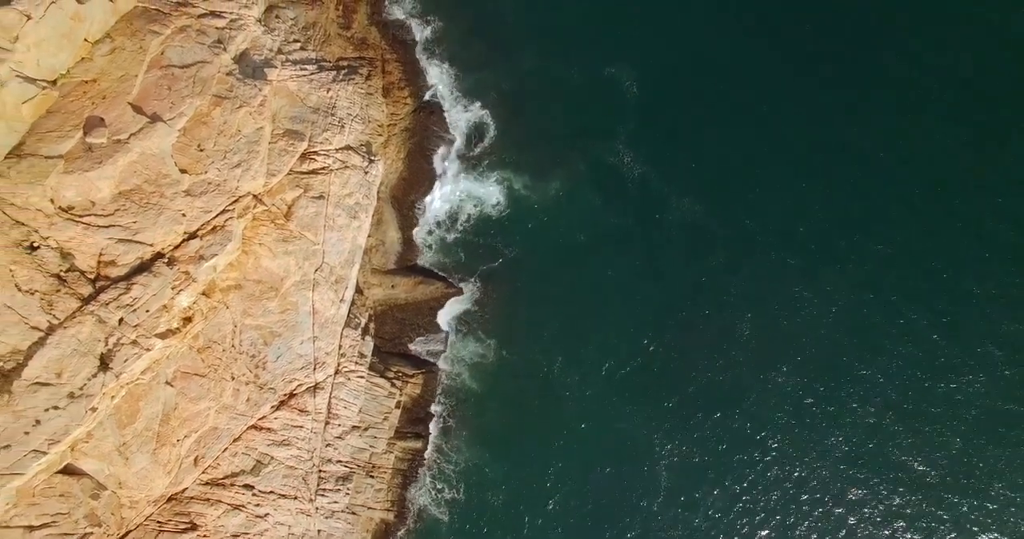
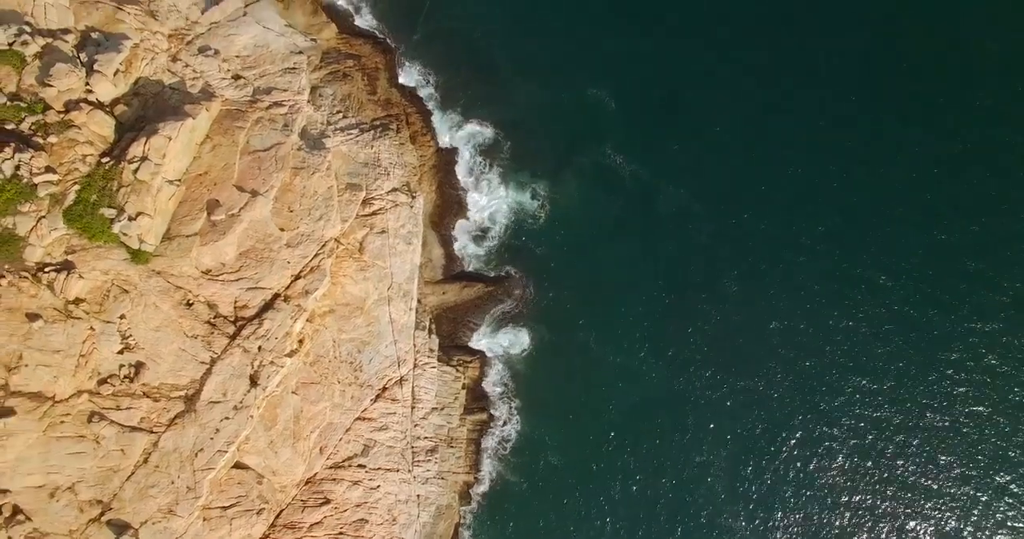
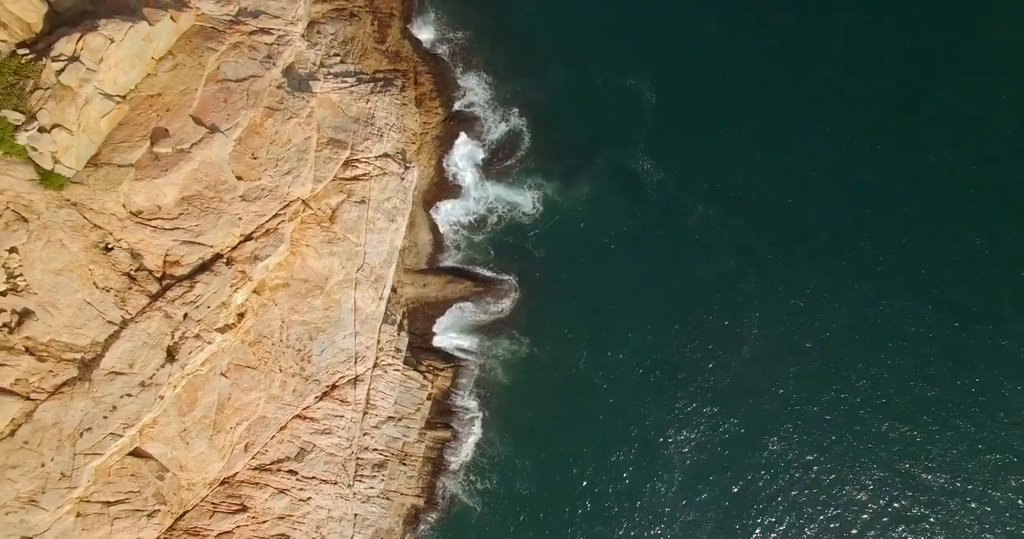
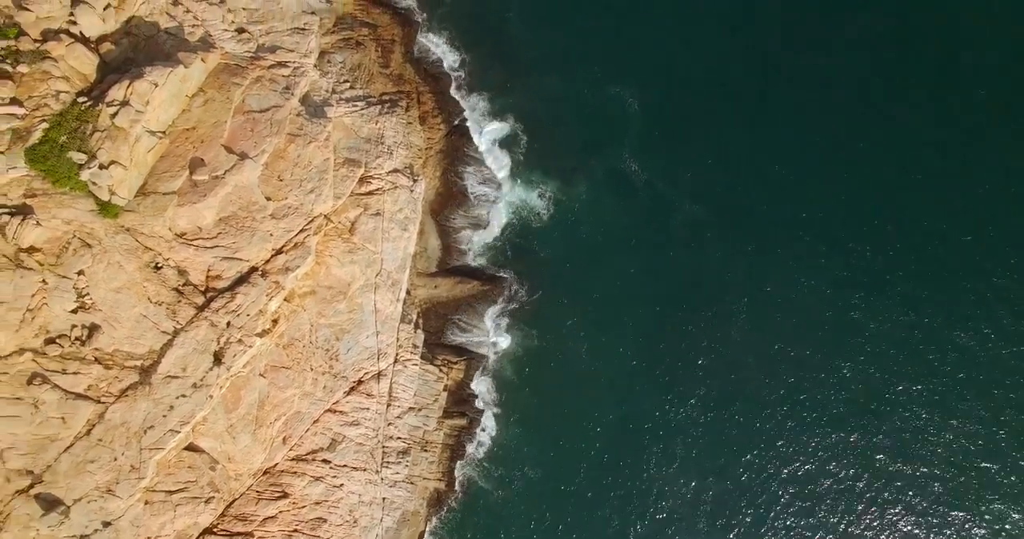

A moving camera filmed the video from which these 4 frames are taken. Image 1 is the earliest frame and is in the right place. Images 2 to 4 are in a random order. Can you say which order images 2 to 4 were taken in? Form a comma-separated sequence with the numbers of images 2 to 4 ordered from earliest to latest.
3, 4, 2
